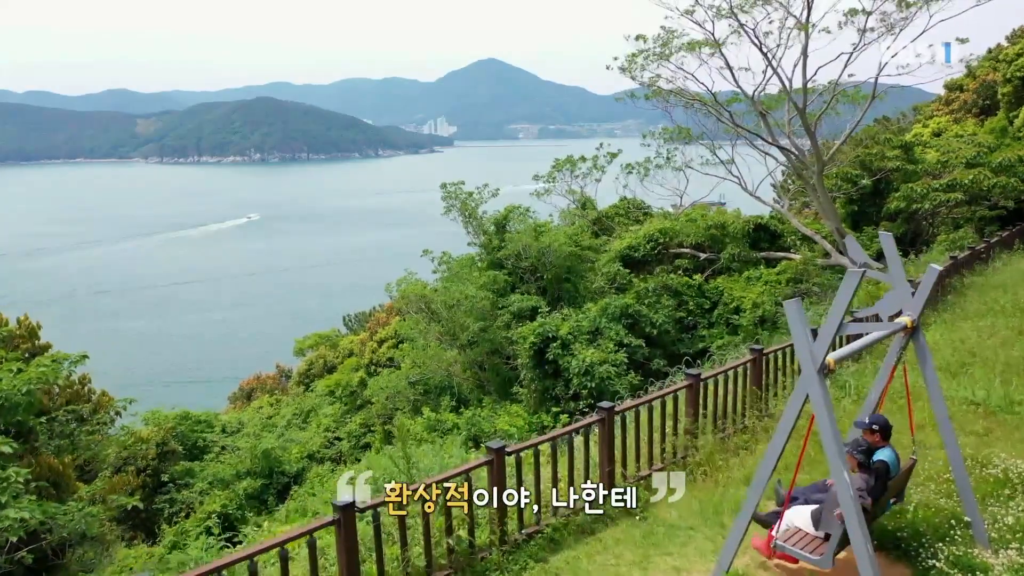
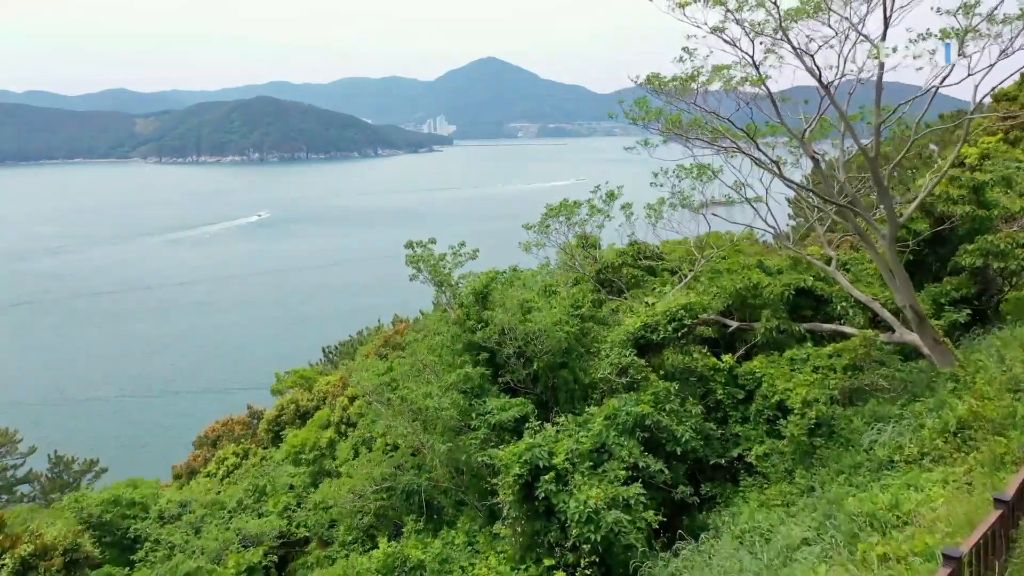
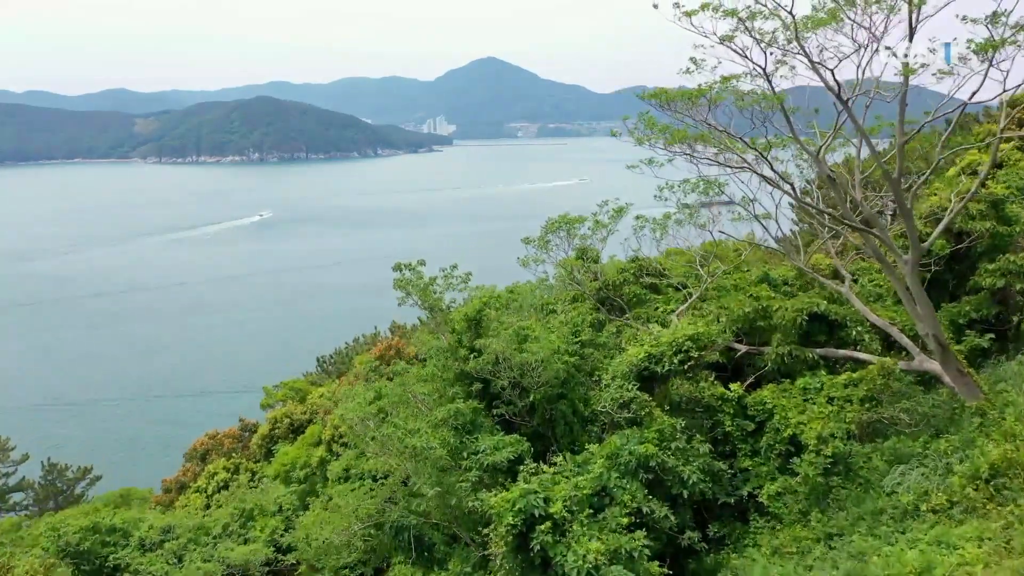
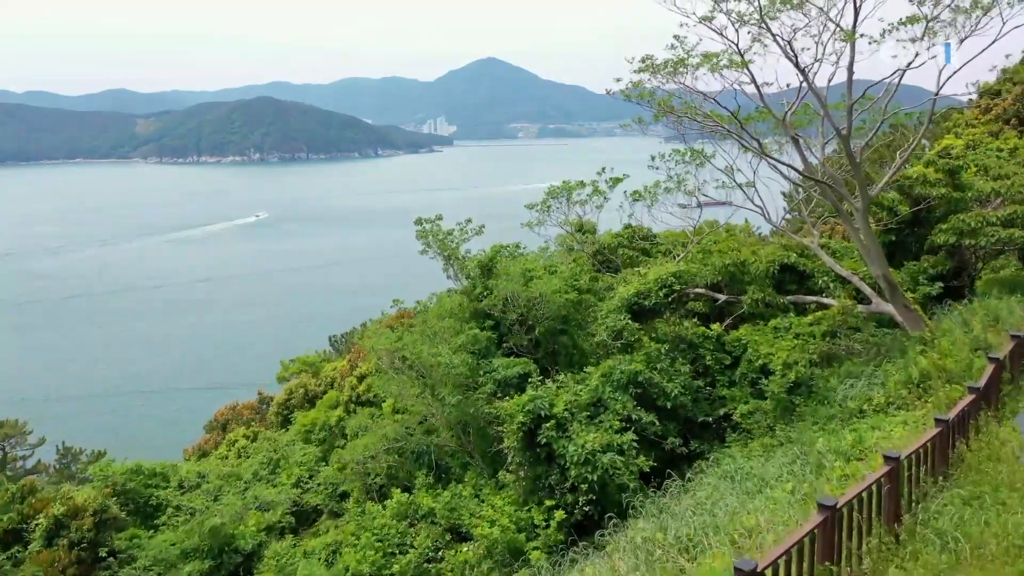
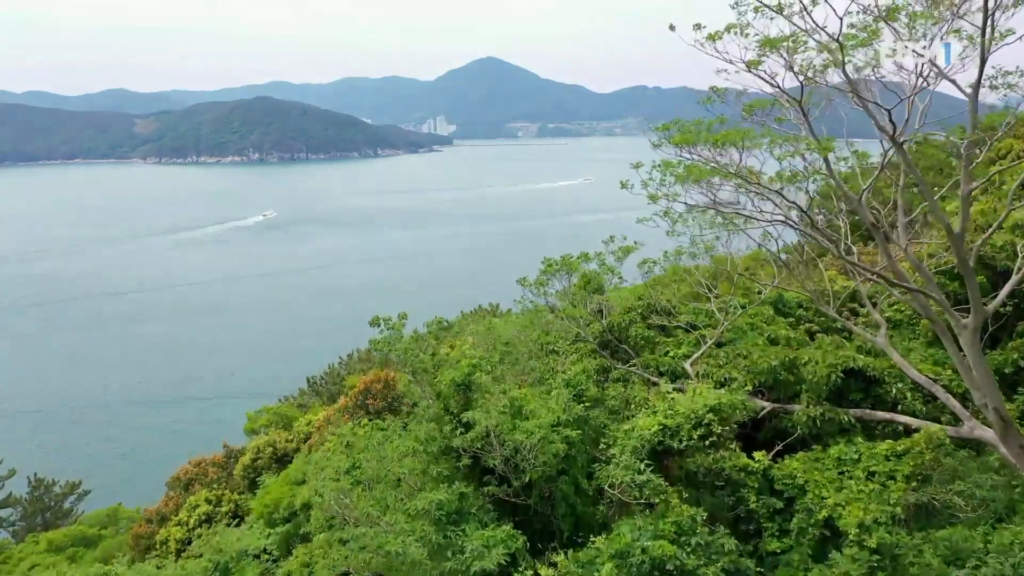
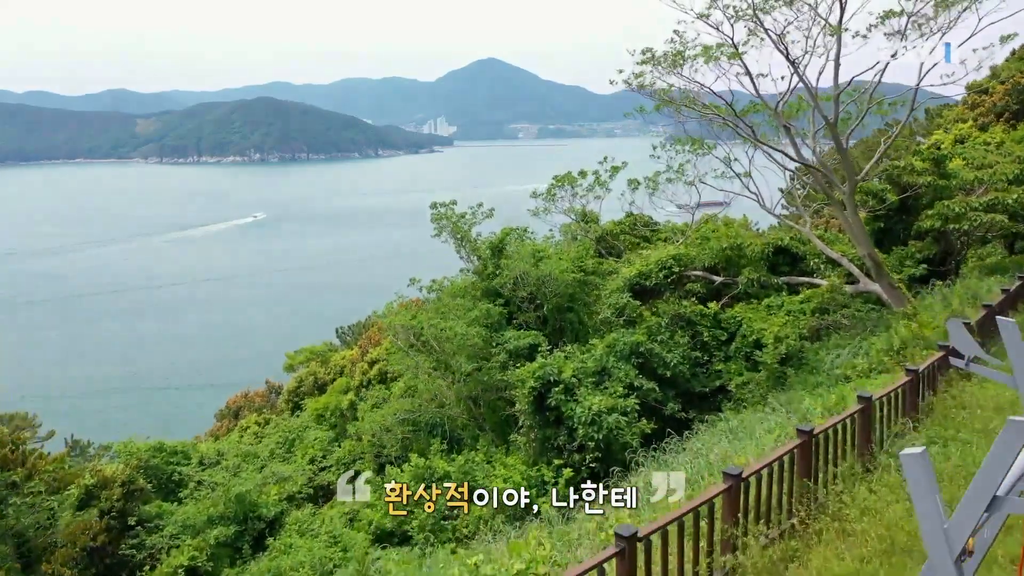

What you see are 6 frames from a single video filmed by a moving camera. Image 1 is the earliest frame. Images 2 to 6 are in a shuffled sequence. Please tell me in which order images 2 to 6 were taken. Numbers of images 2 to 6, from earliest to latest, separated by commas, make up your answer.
6, 4, 2, 3, 5
